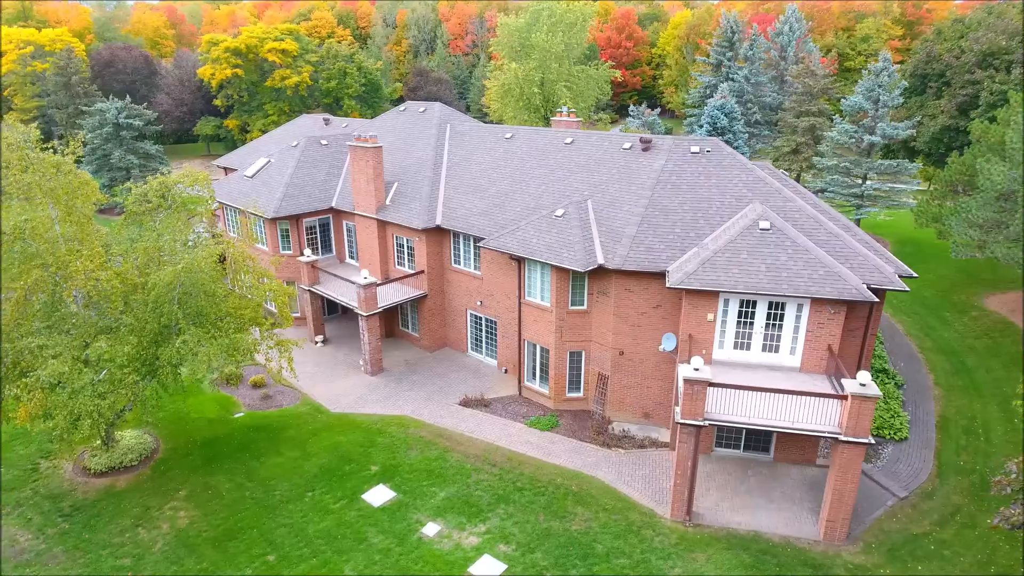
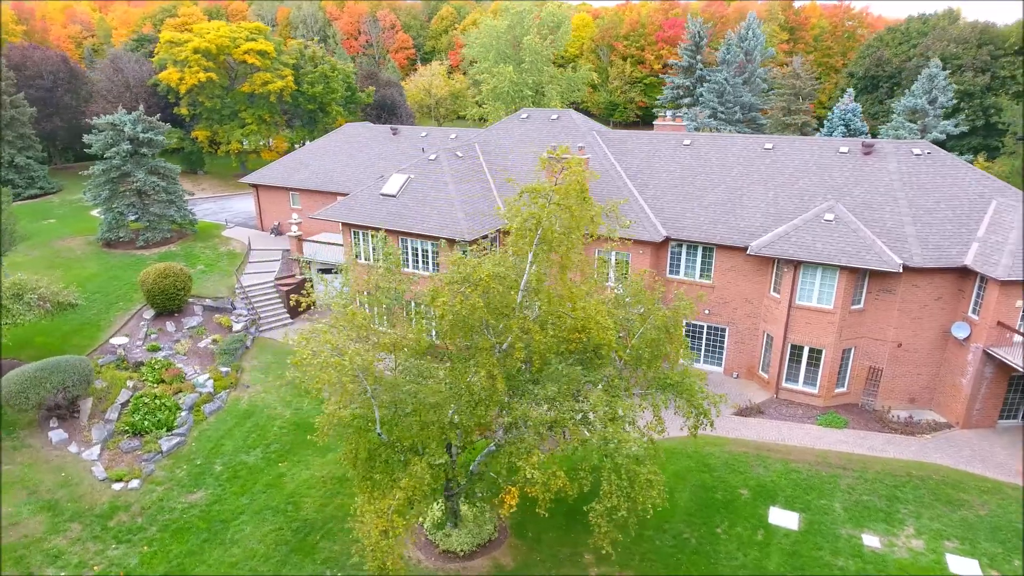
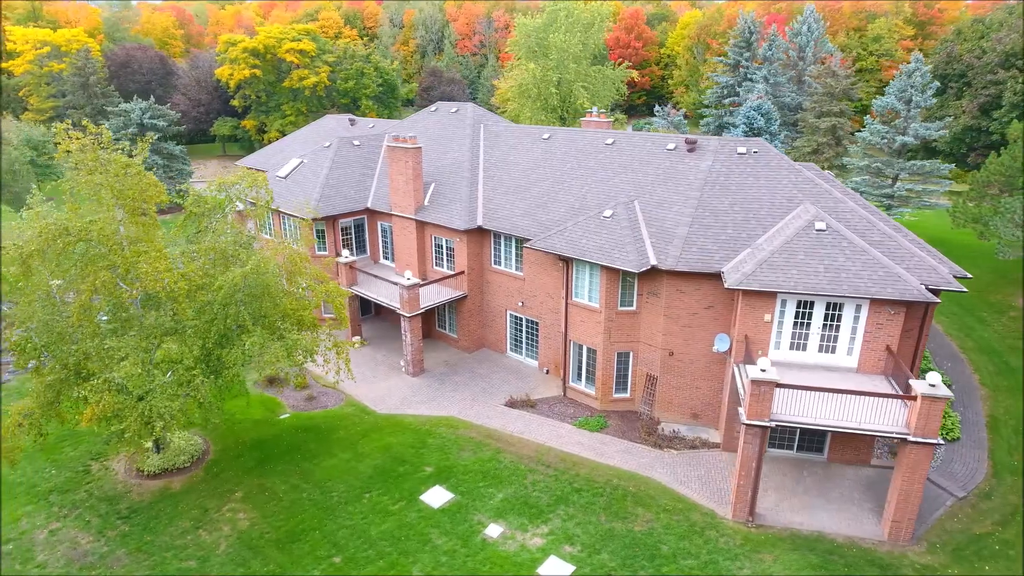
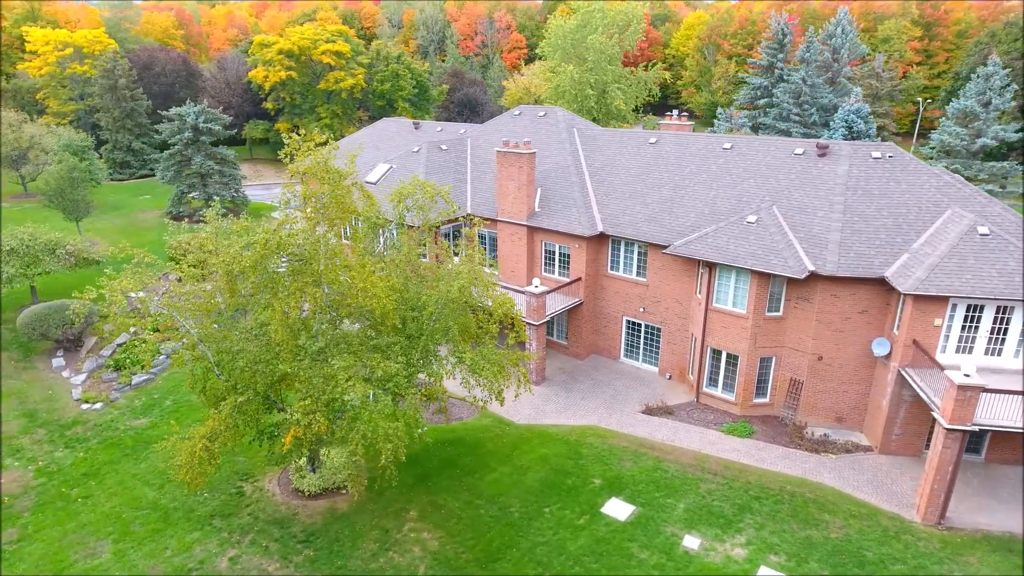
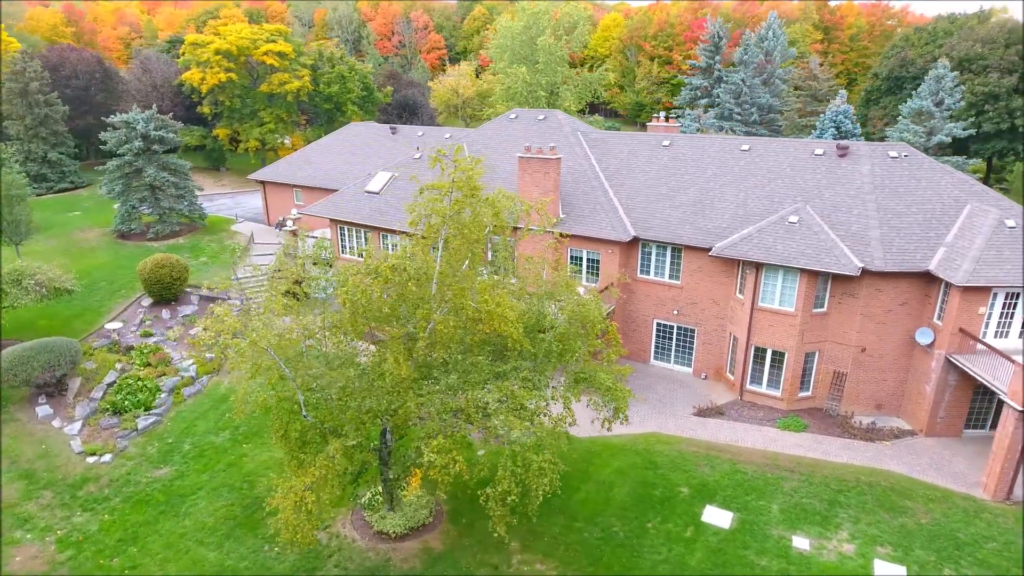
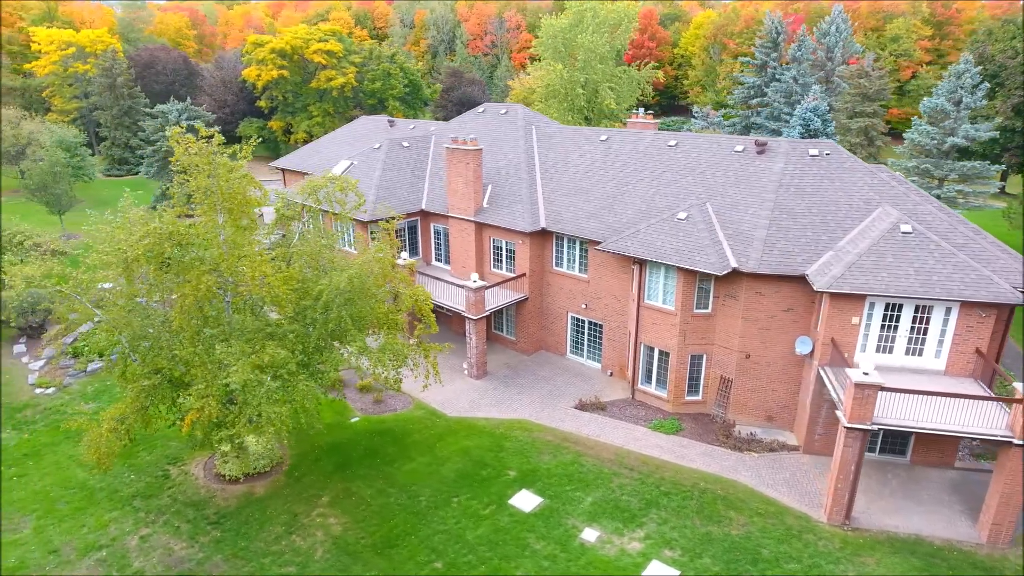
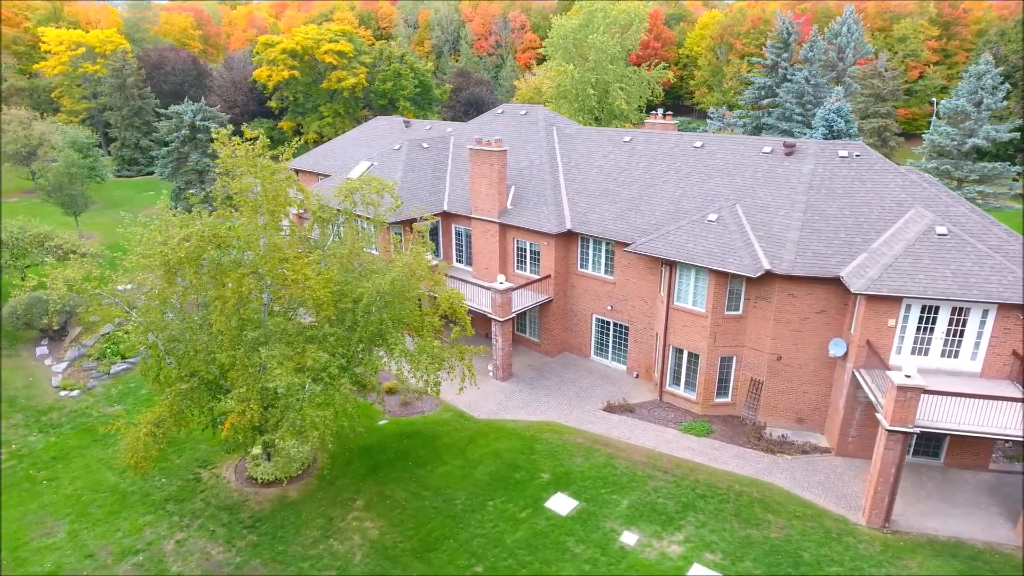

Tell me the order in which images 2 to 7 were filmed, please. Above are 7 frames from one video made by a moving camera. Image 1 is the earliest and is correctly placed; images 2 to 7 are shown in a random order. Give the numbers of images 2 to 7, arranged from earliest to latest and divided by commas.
3, 6, 7, 4, 5, 2
